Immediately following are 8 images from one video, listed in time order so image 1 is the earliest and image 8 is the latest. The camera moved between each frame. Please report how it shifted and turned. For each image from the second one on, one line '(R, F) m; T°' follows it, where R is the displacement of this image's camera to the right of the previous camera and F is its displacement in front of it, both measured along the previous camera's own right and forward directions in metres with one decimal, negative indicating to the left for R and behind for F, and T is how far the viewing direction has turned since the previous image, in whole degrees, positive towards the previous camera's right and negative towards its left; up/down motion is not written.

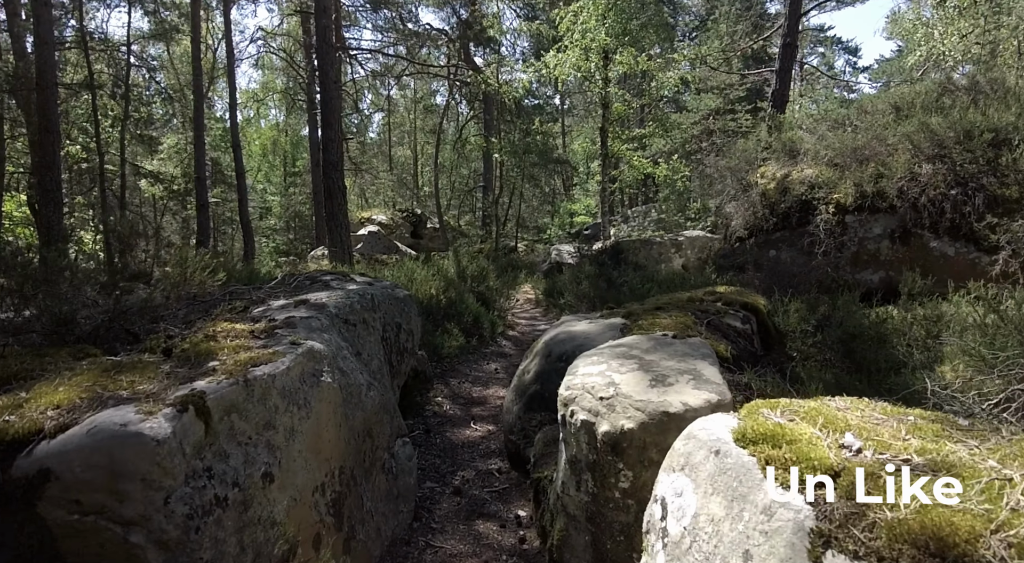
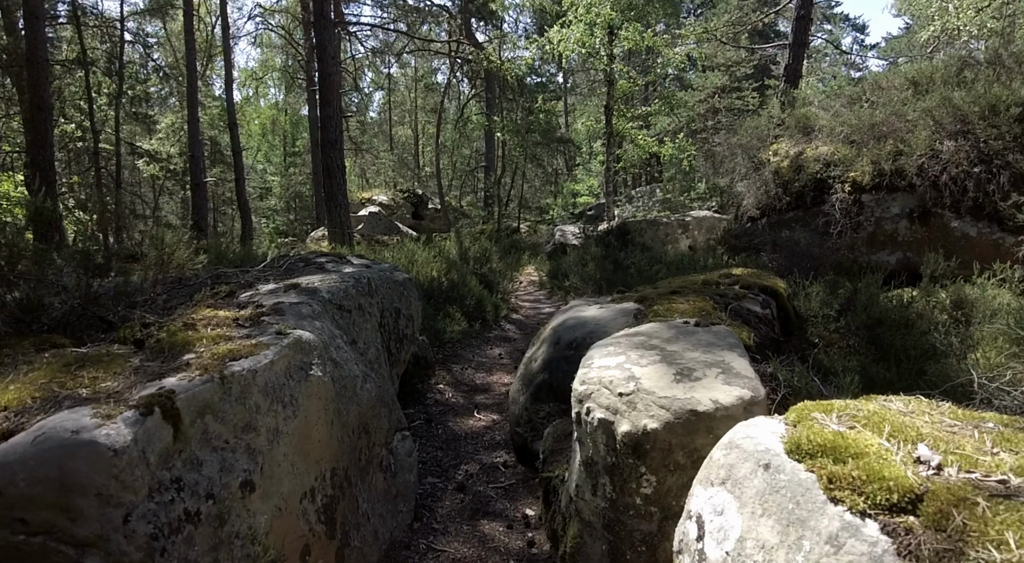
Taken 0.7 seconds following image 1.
(0.0, +0.3) m; 0°
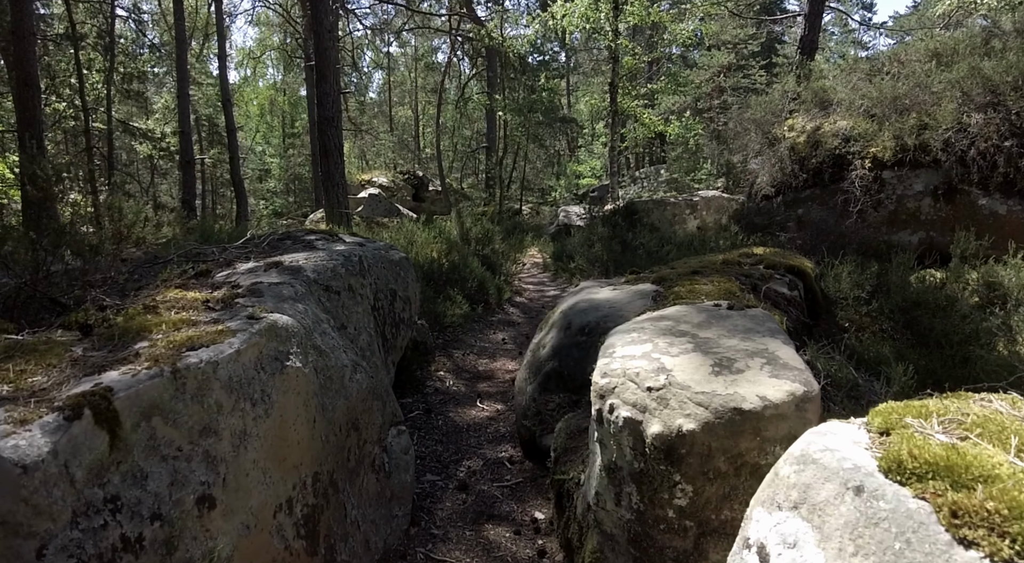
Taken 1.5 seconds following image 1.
(0.0, +0.4) m; 0°
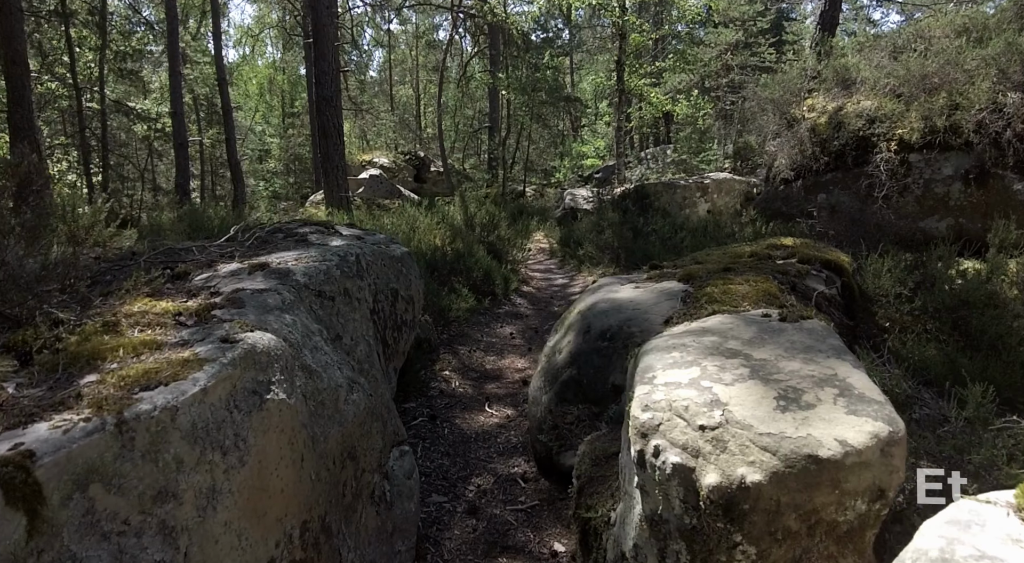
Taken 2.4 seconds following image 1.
(-0.1, +0.4) m; 0°
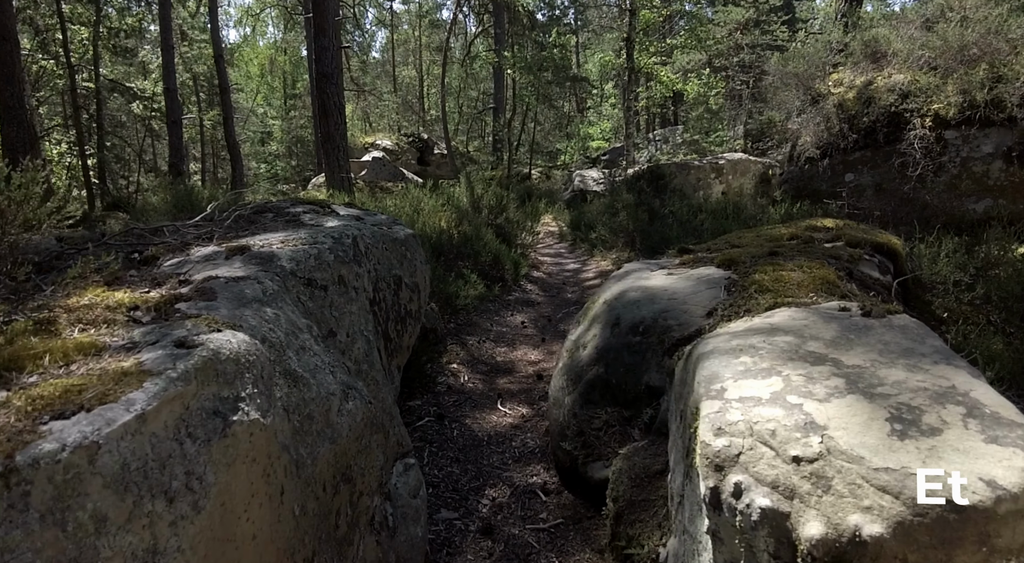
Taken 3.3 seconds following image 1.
(-0.1, +0.5) m; 0°
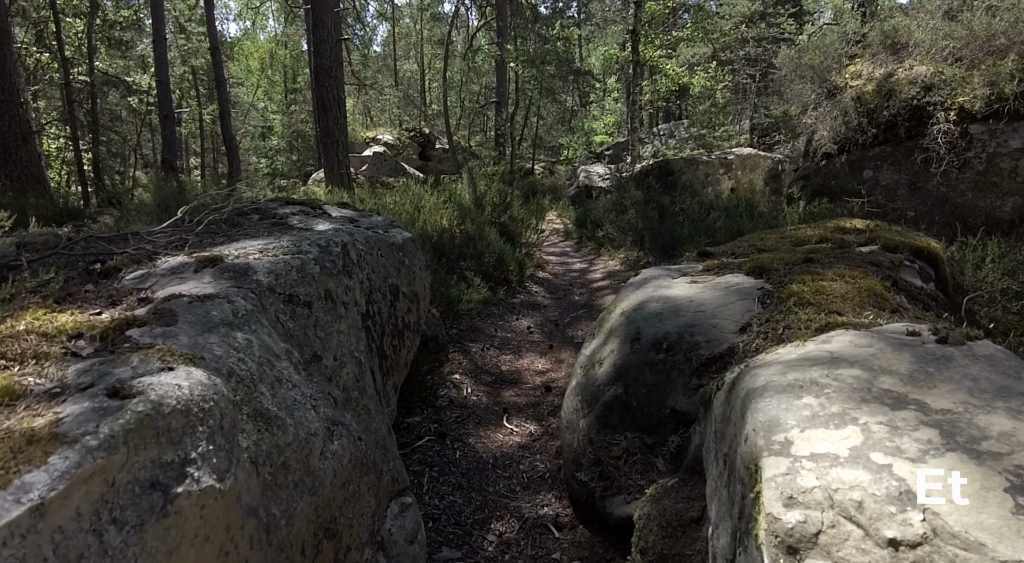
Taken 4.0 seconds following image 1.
(0.0, +0.4) m; 0°
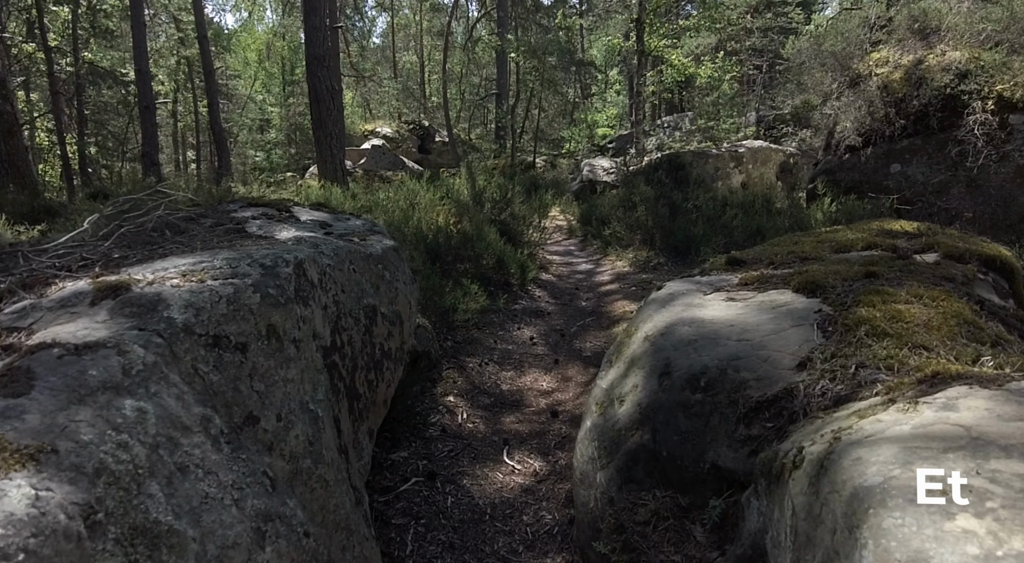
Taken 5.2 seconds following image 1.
(0.0, +0.6) m; 0°
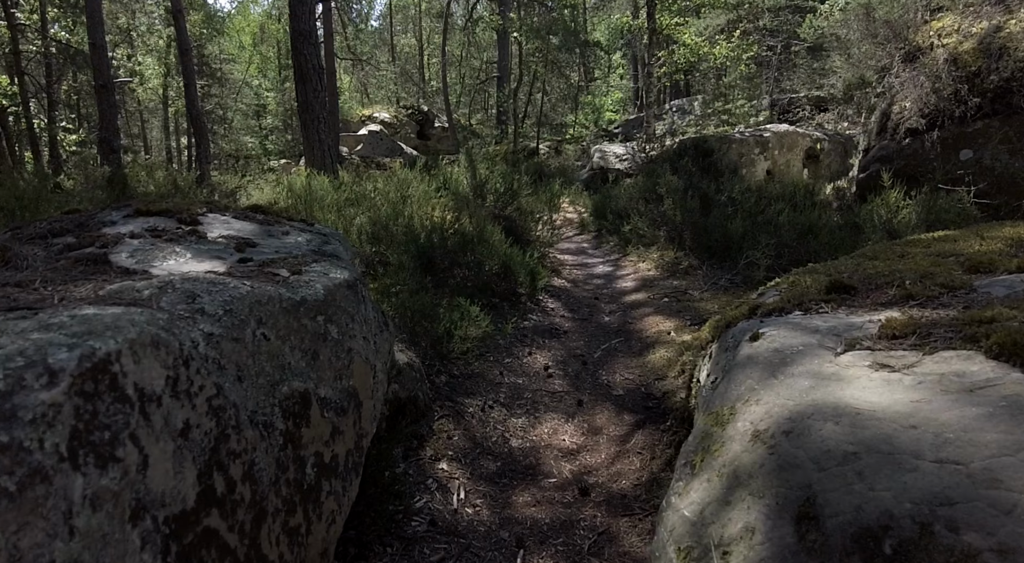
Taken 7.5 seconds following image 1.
(-0.1, +1.2) m; 0°
